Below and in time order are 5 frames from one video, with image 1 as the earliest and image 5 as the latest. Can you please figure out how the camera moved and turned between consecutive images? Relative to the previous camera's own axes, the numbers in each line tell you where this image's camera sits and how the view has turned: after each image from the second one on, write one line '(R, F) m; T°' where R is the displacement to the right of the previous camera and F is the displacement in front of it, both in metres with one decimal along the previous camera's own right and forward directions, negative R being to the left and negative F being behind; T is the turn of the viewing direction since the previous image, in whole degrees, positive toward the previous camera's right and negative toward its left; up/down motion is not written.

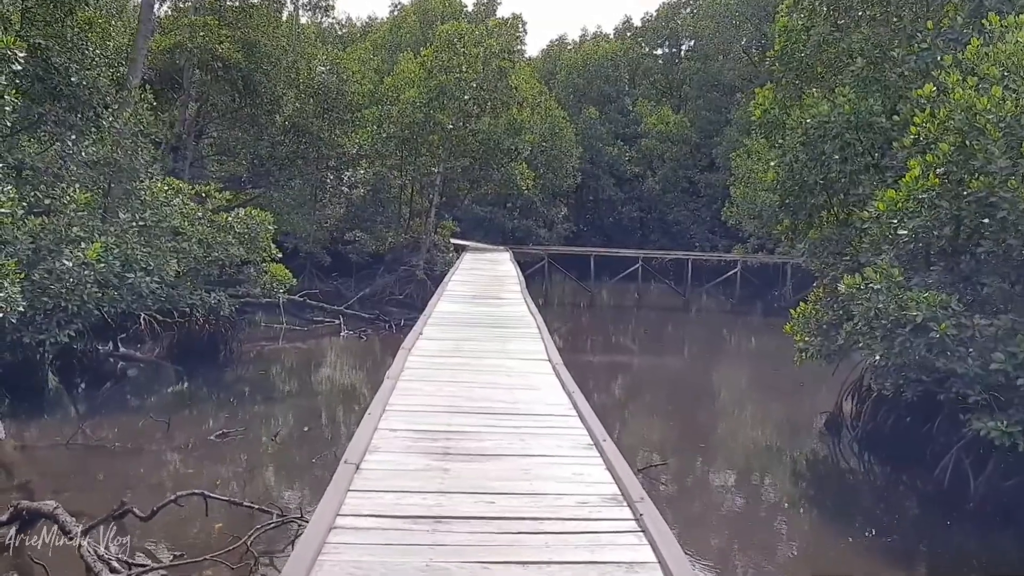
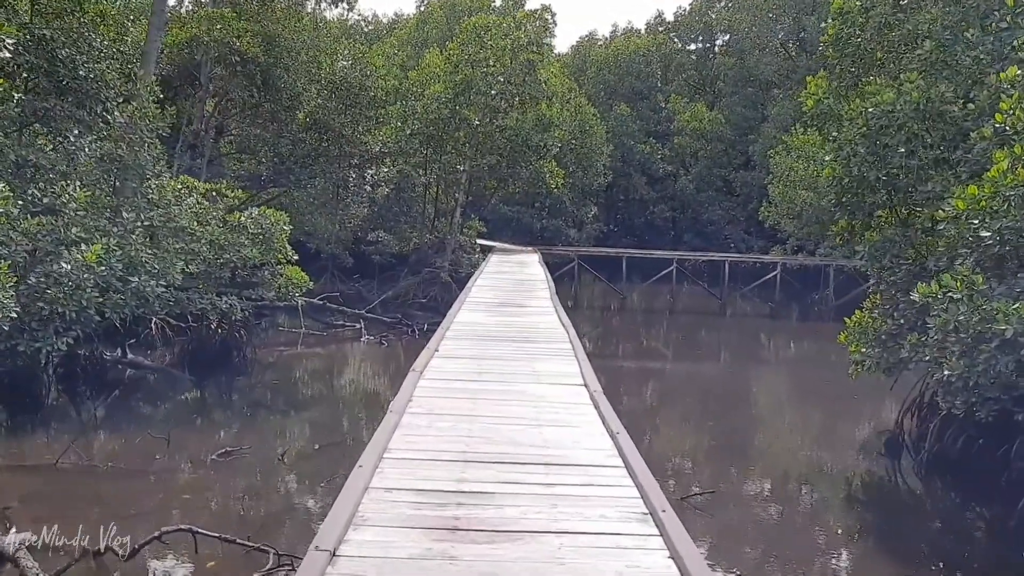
(0.0, +0.6) m; -2°
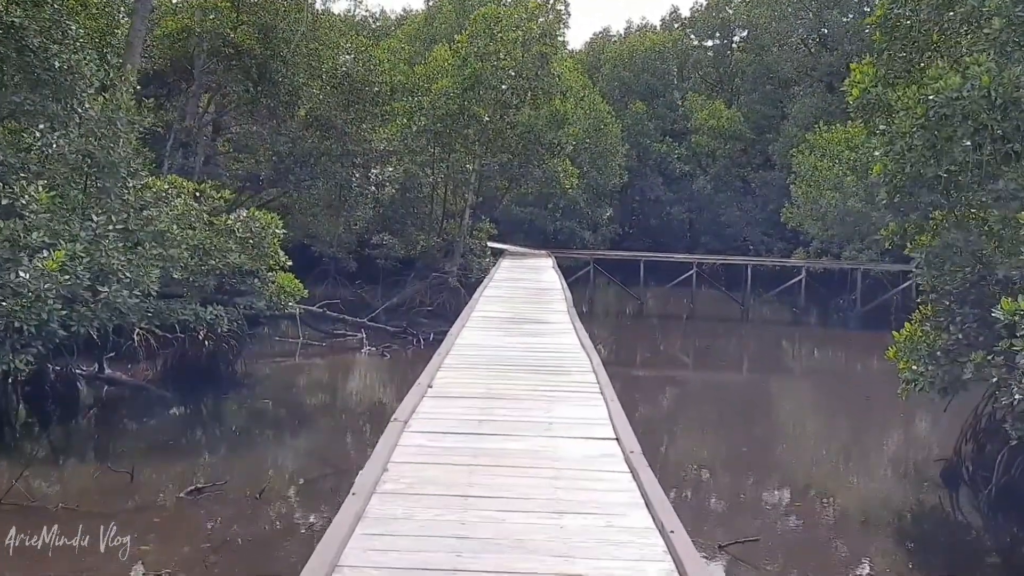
(0.0, +0.8) m; -1°
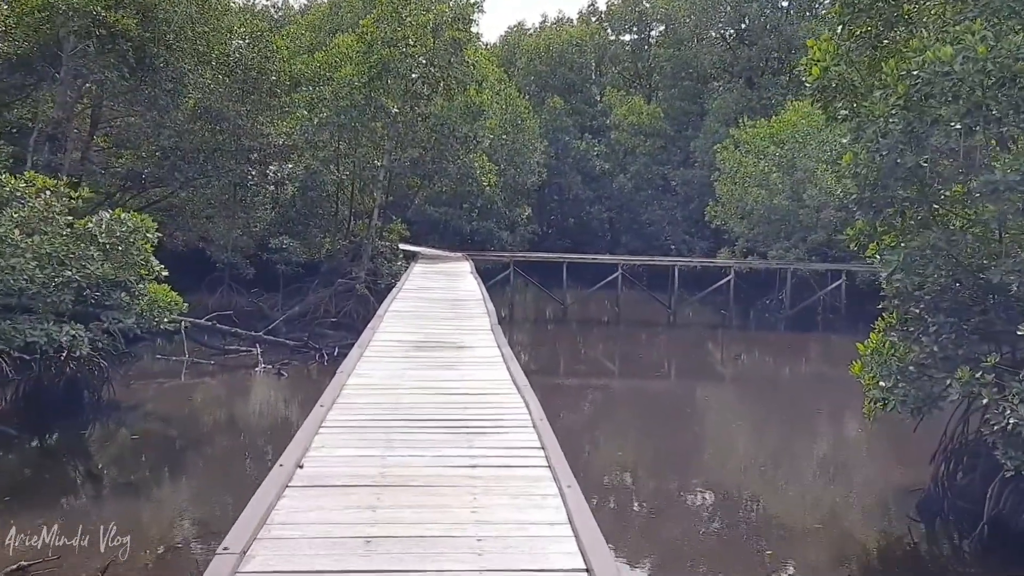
(0.0, +1.1) m; +5°
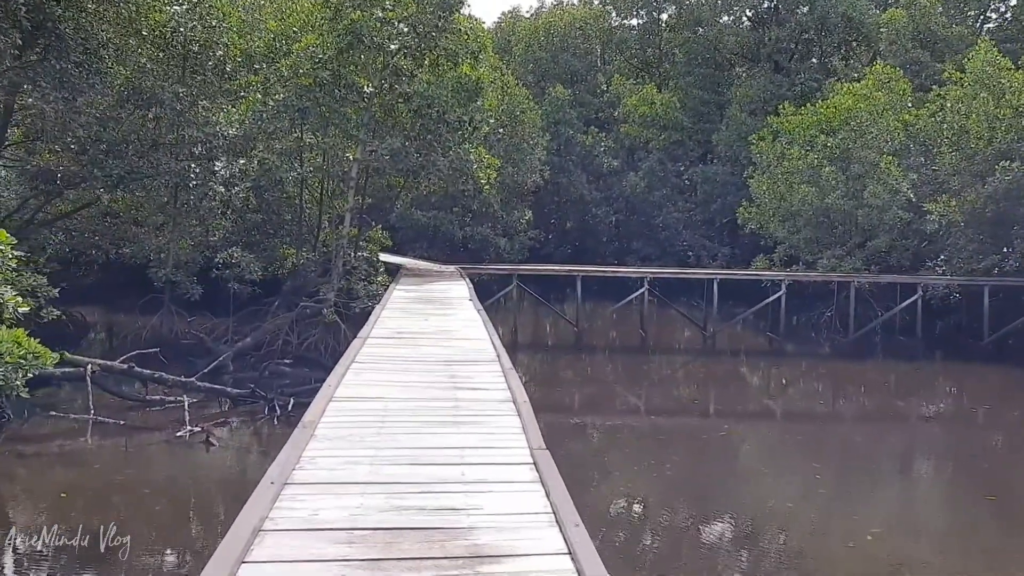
(-0.2, +2.7) m; +1°
